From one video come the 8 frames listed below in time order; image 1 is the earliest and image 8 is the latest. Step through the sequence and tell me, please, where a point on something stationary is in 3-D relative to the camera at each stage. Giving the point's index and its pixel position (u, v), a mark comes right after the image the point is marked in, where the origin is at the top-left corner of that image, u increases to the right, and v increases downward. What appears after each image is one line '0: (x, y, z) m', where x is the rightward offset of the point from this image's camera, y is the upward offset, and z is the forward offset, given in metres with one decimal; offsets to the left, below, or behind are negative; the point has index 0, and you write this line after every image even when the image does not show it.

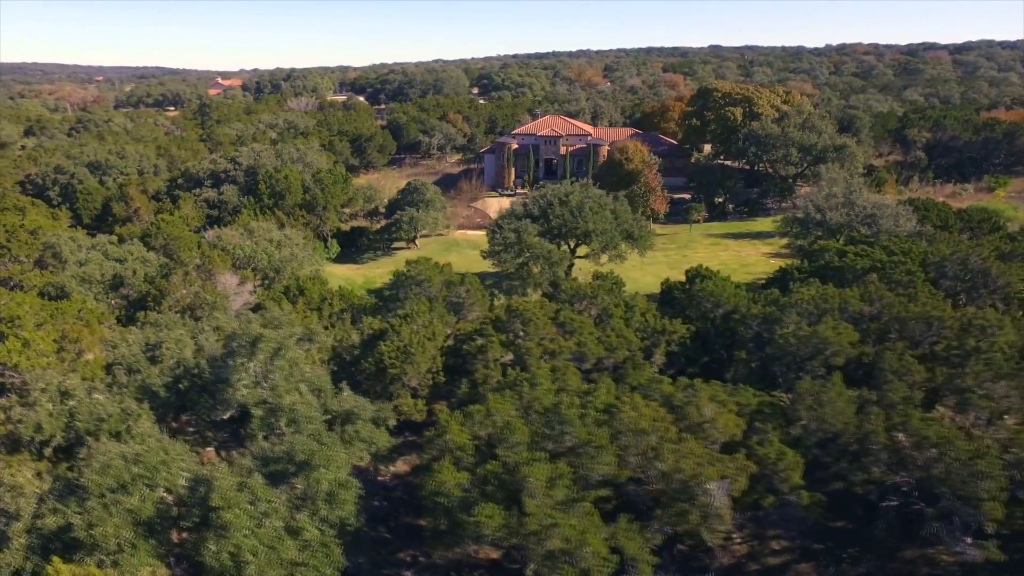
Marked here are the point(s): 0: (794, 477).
0: (+6.9, -4.7, +14.9) m
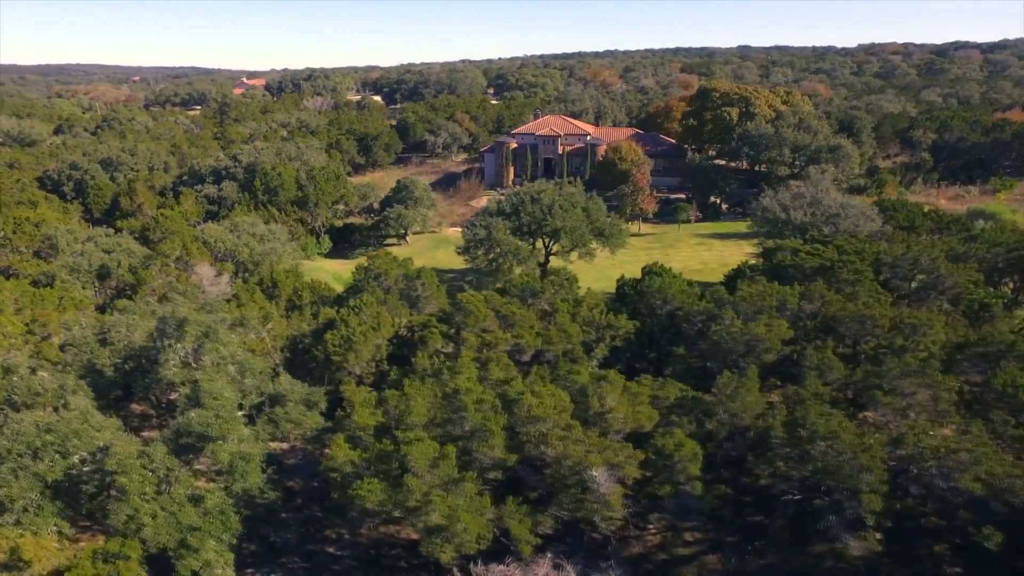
0: (+4.5, -4.6, +15.4) m
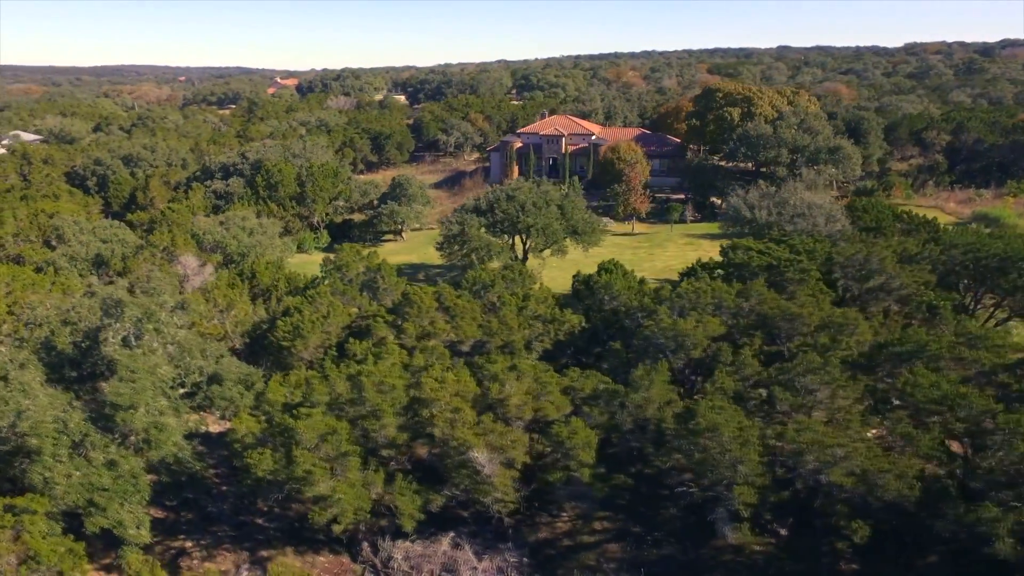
0: (+1.7, -4.4, +15.9) m
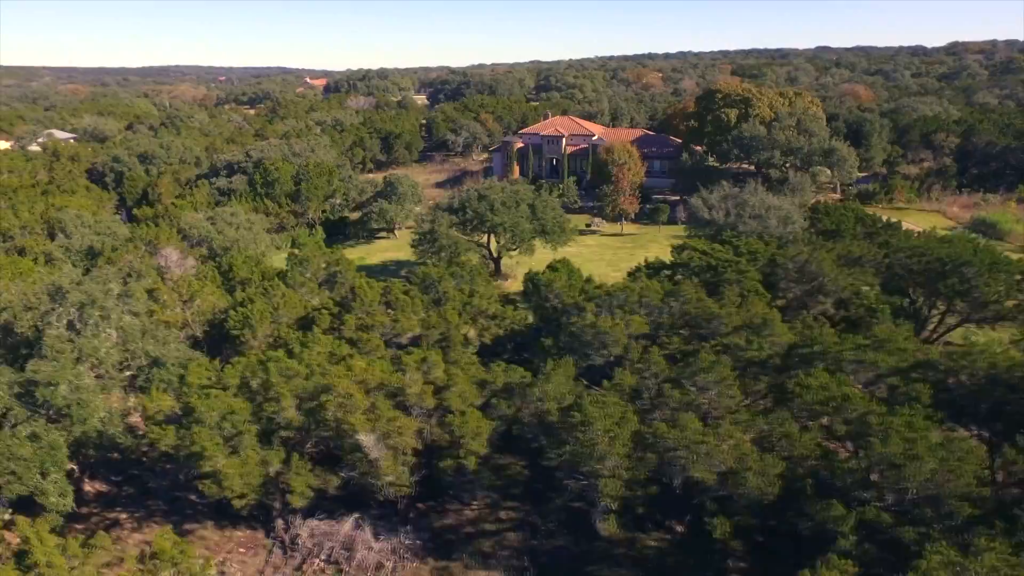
0: (-1.2, -4.3, +16.5) m
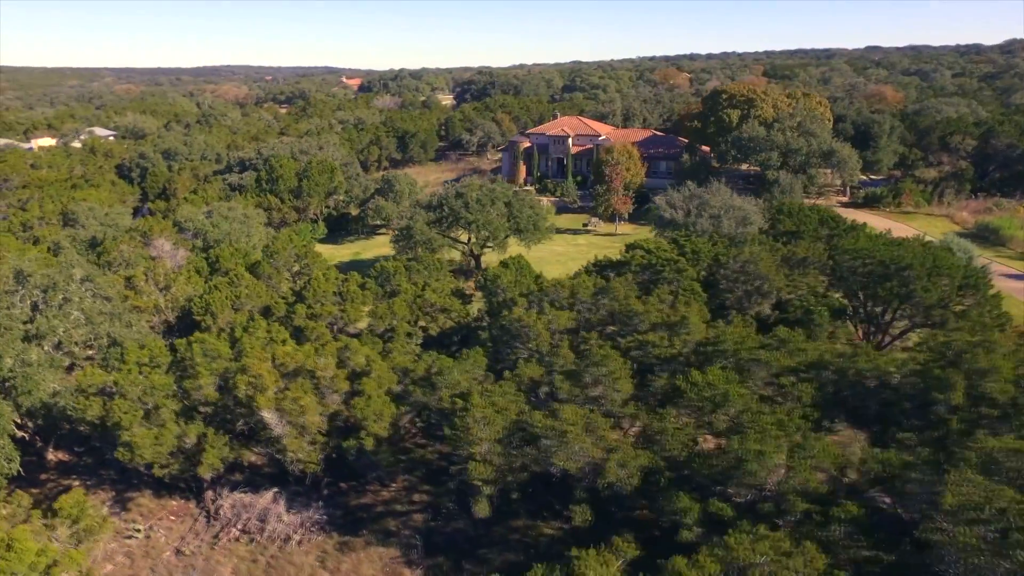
0: (-4.1, -4.0, +17.4) m
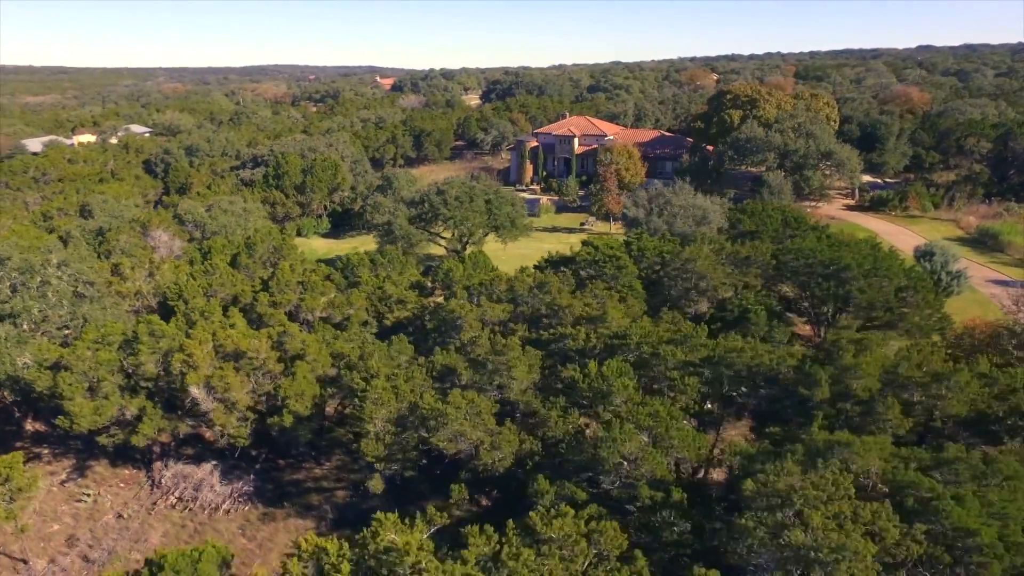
0: (-6.8, -3.6, +18.5) m
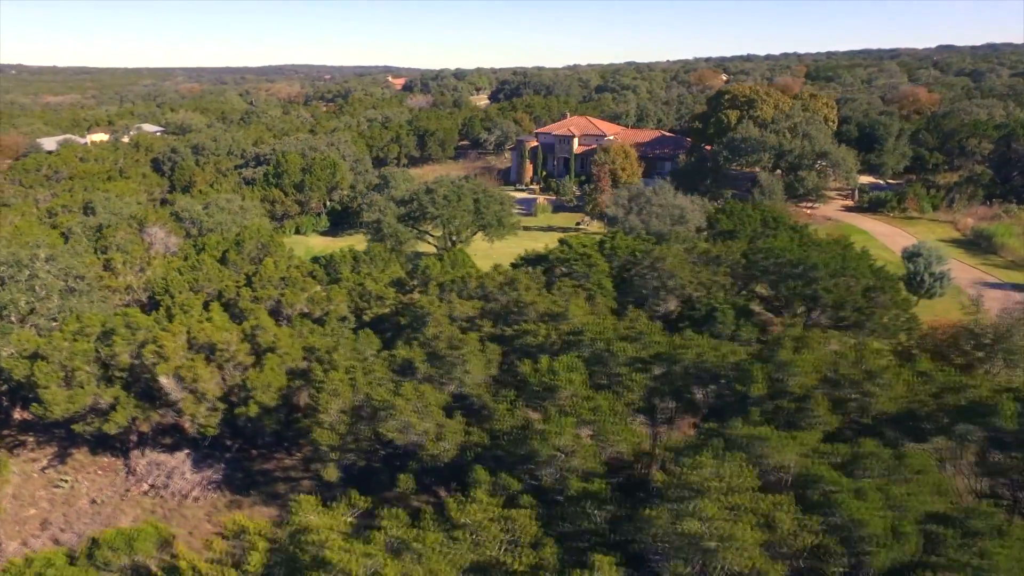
0: (-8.0, -3.4, +19.1) m
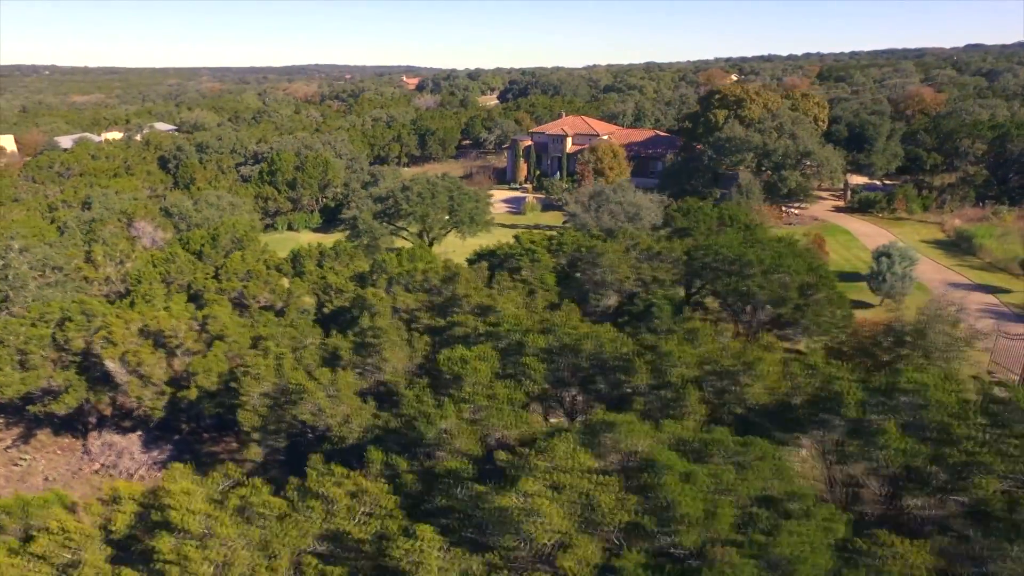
0: (-10.4, -3.1, +20.0) m
